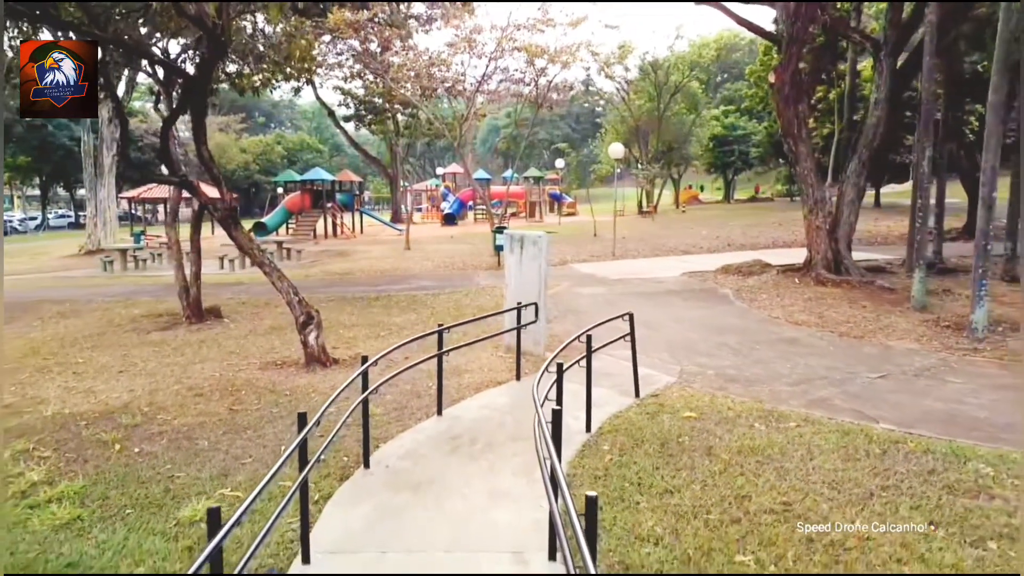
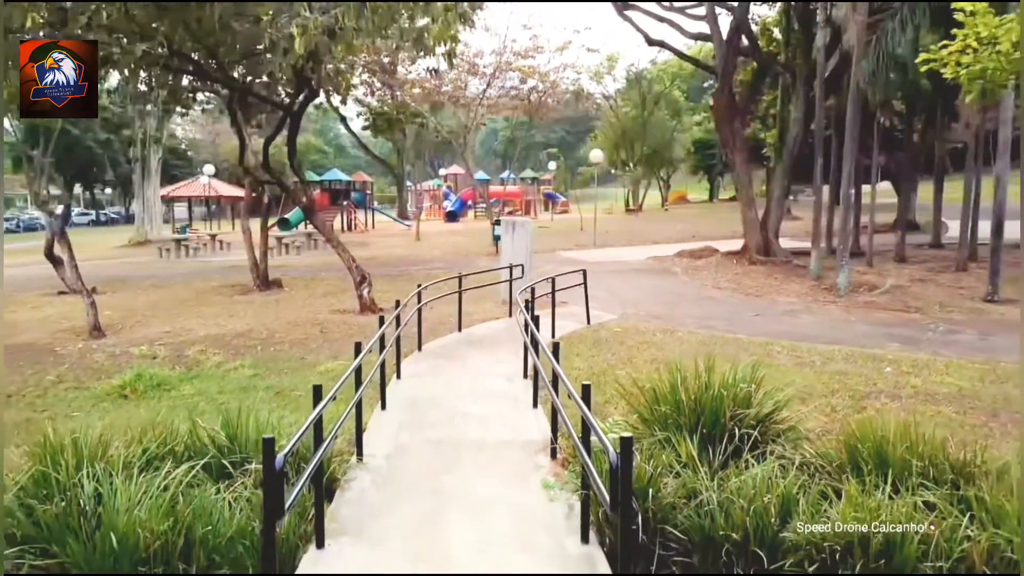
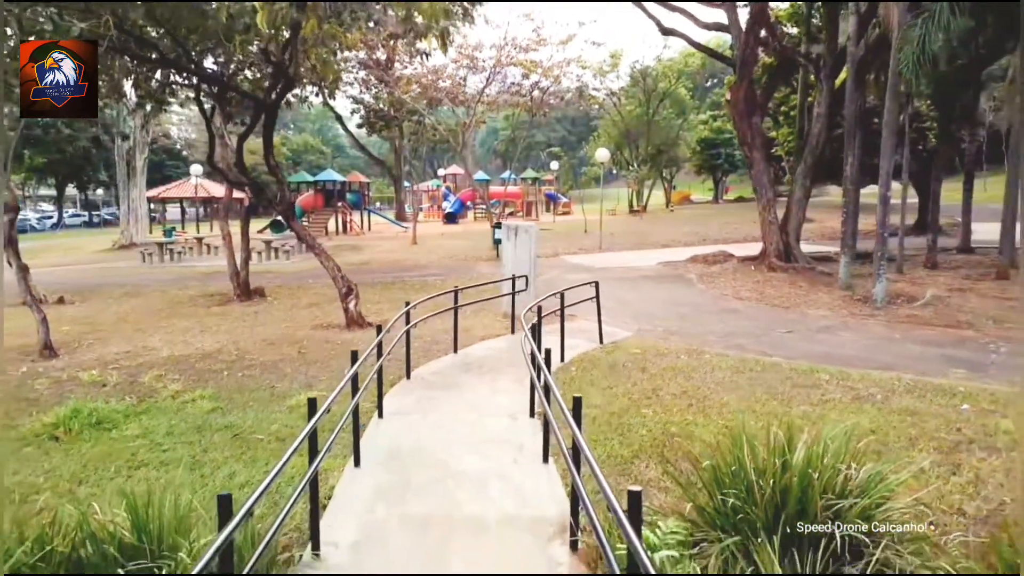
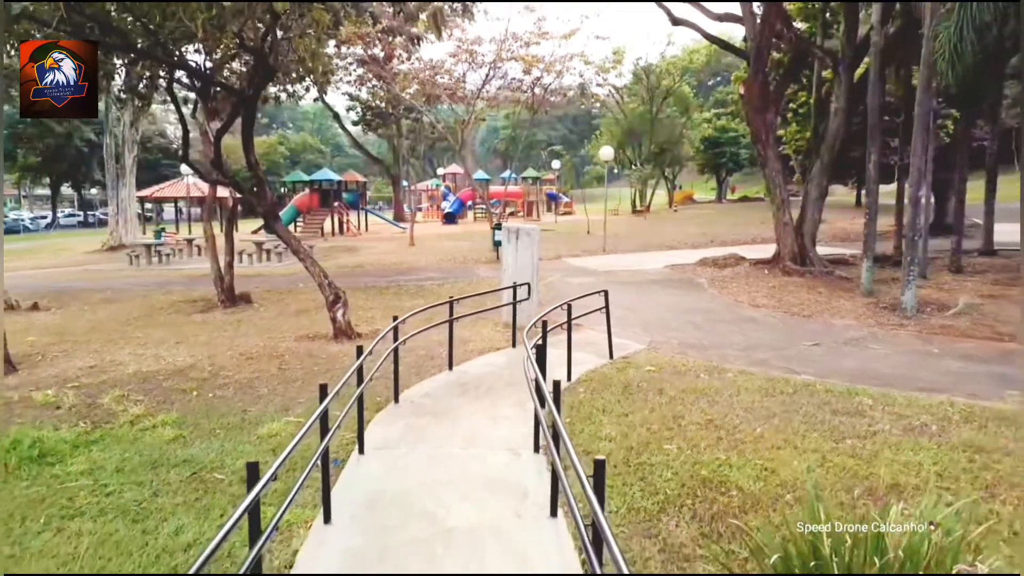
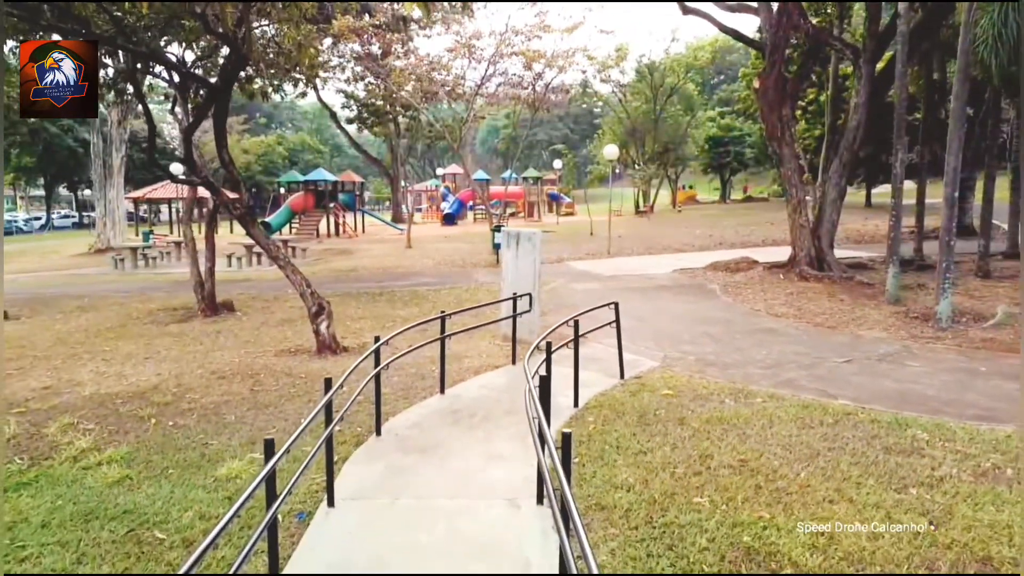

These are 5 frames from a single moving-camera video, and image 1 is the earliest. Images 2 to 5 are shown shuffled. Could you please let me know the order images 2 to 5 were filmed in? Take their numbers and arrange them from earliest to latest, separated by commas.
5, 4, 3, 2
